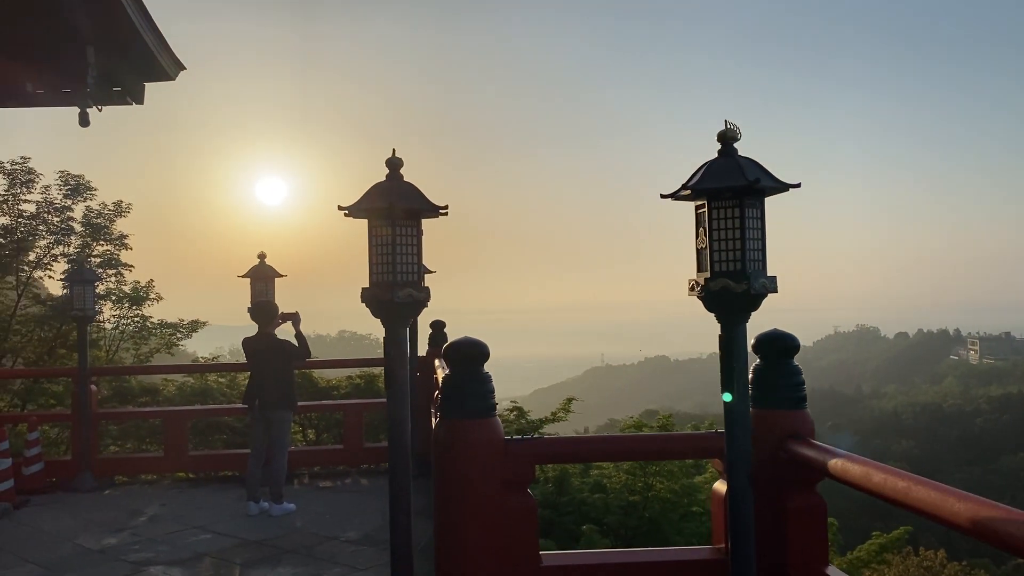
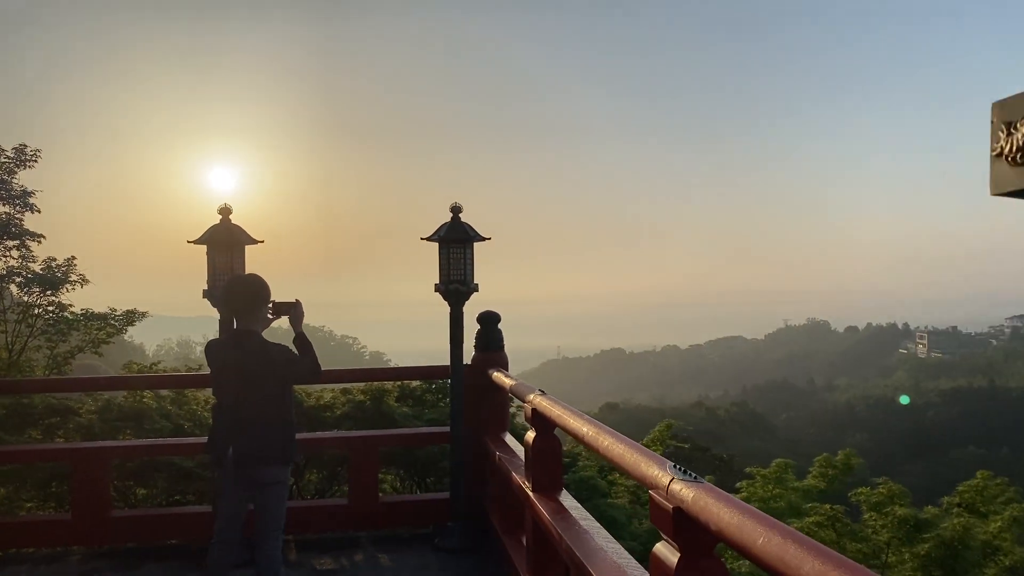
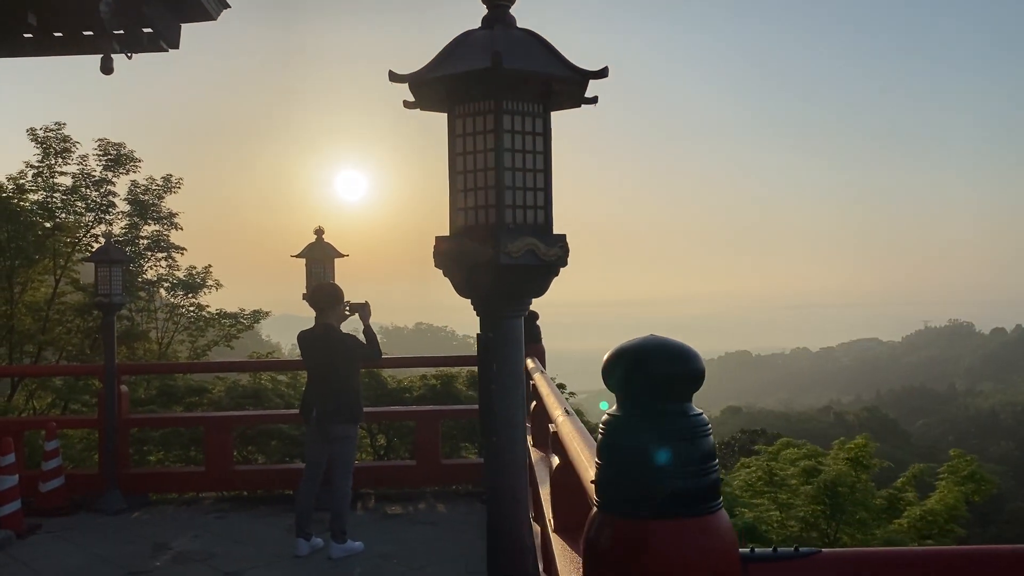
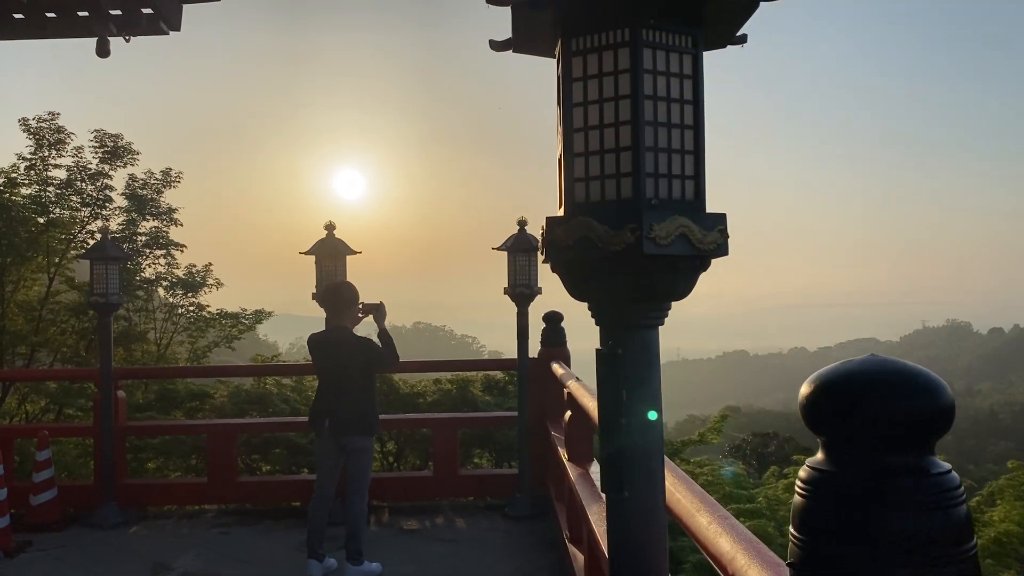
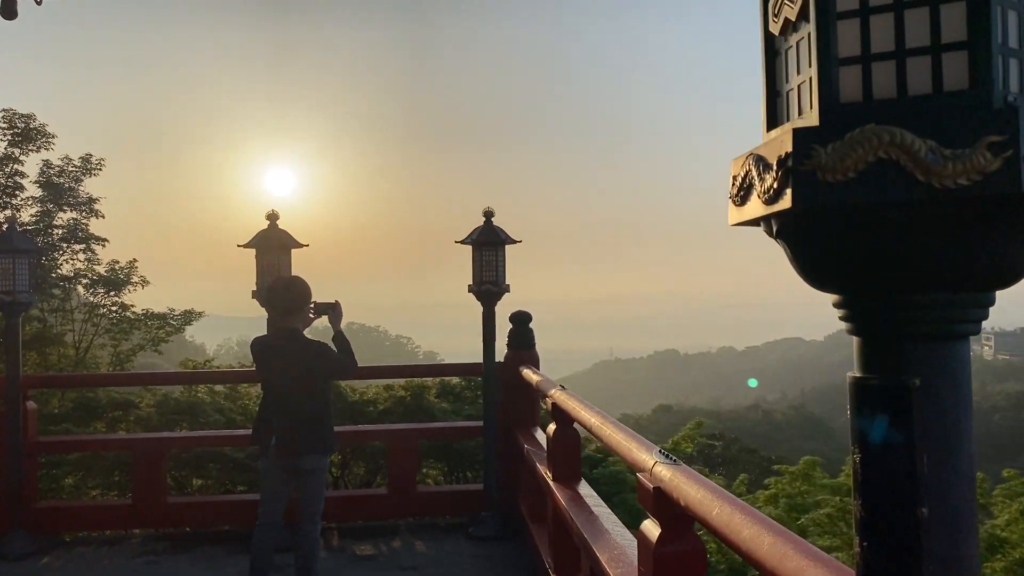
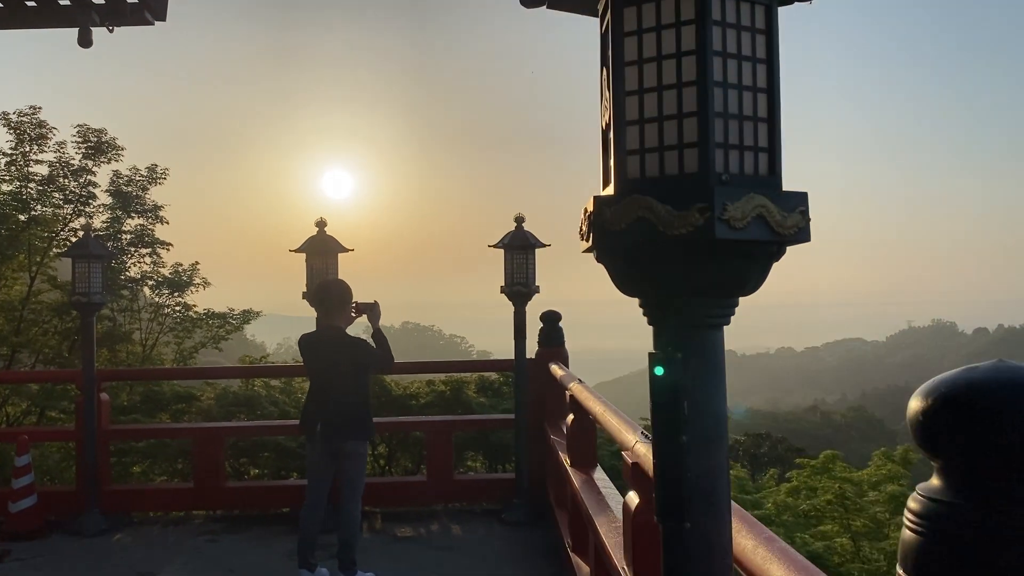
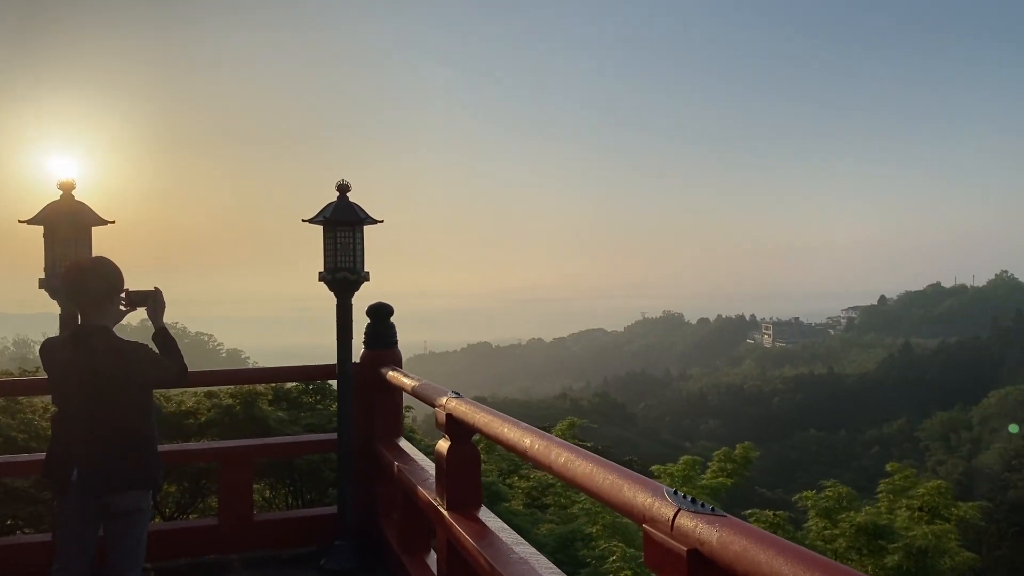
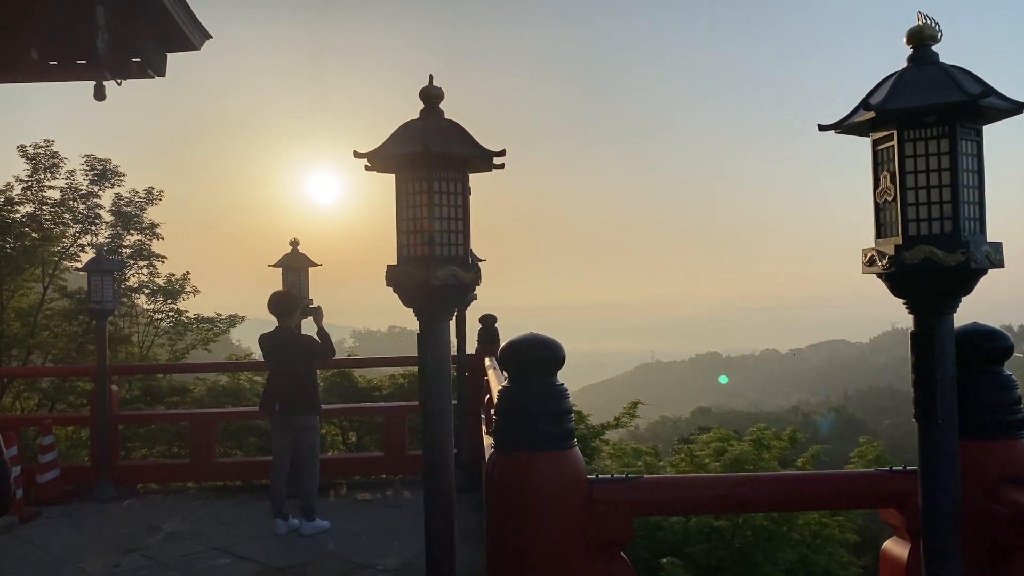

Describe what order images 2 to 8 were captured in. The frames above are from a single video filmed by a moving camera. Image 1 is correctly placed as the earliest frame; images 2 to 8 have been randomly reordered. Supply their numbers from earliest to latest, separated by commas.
8, 3, 4, 6, 5, 2, 7
